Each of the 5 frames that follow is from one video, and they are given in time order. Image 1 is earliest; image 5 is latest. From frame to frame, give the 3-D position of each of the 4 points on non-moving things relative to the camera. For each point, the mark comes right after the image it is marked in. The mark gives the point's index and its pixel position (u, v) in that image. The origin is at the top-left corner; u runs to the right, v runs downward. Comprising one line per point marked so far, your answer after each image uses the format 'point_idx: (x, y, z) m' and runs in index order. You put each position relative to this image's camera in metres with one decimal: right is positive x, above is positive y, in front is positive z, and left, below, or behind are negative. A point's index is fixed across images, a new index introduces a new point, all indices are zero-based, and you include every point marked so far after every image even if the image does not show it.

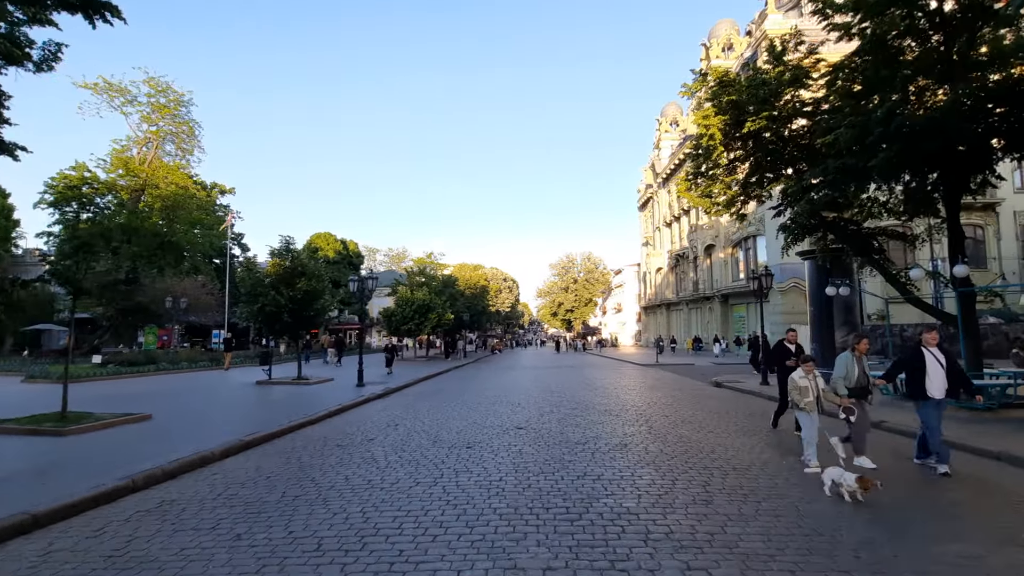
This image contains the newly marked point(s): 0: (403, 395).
0: (-2.8, -2.8, +15.7) m
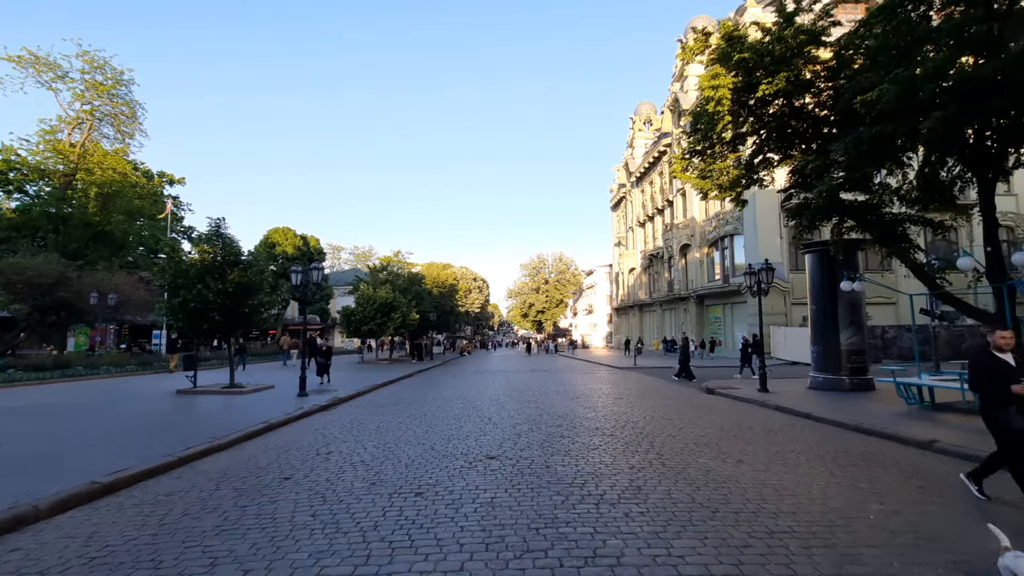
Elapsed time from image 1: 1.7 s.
0: (-3.5, -2.6, +13.3) m
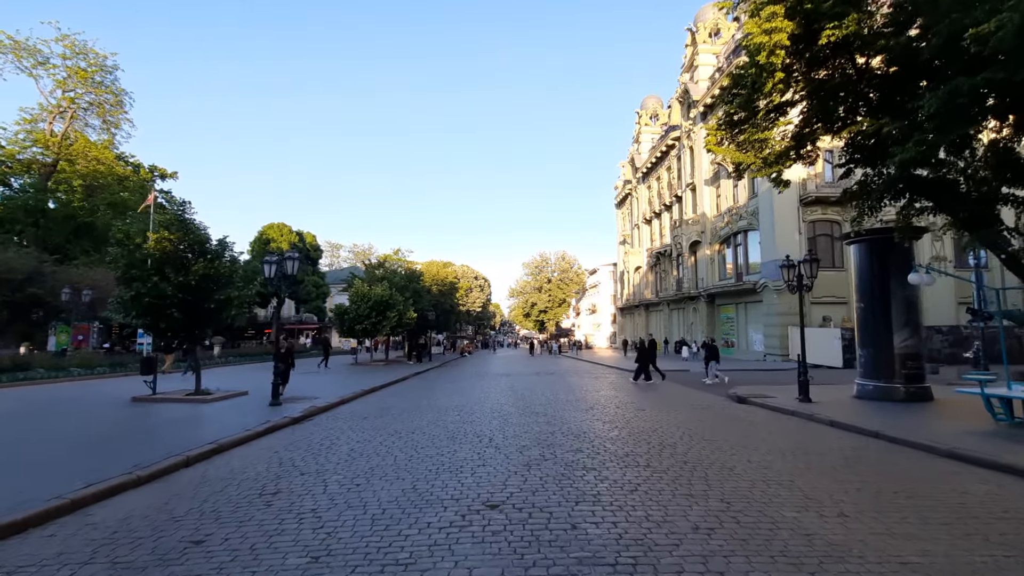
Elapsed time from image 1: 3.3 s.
0: (-3.4, -2.5, +11.3) m
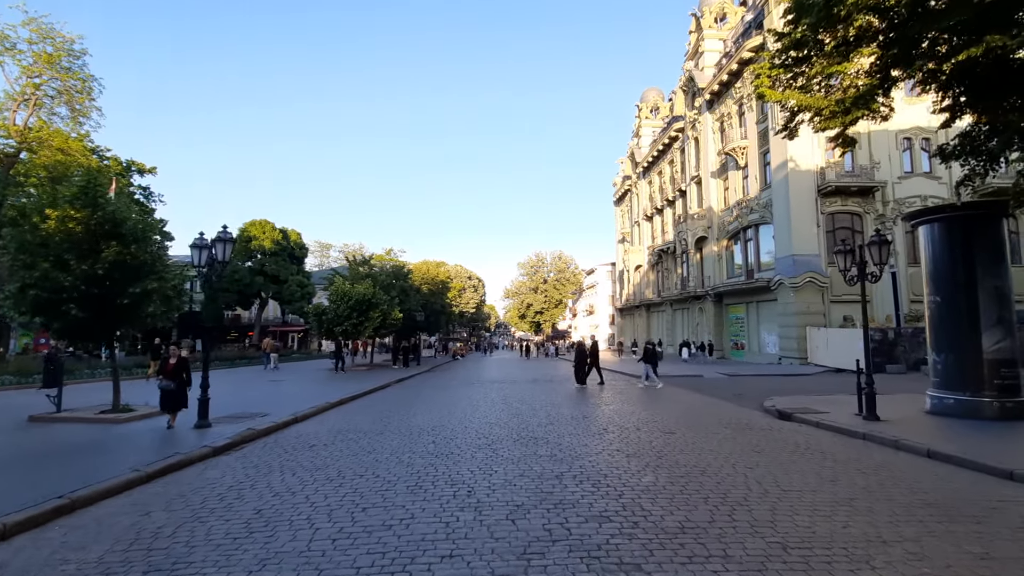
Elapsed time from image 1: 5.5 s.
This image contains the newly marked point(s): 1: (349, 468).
0: (-3.5, -2.3, +8.6) m
1: (-1.9, -2.1, +7.0) m
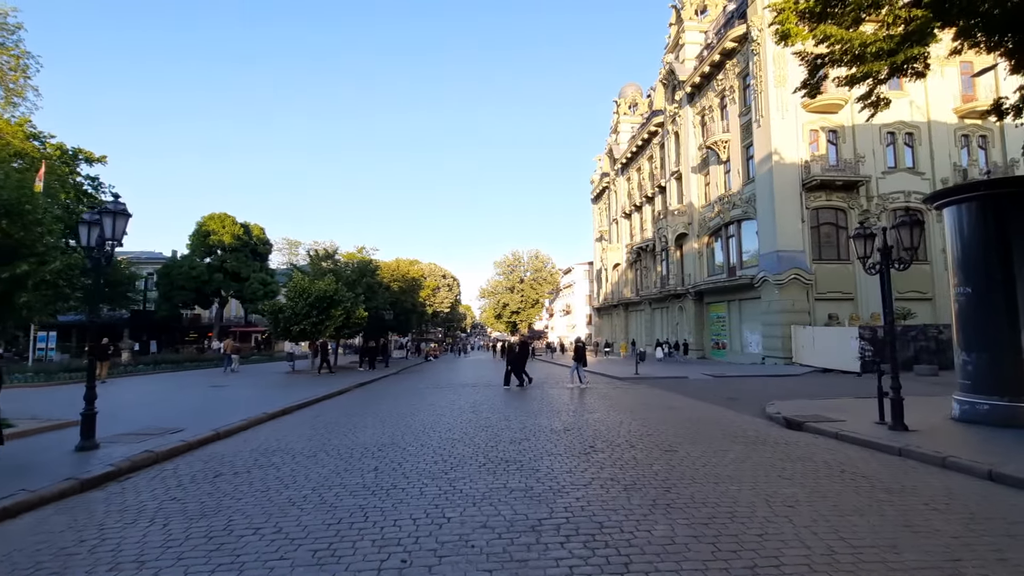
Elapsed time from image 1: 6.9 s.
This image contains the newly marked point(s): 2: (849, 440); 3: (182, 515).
0: (-3.9, -2.1, +6.6) m
1: (-2.2, -1.9, +5.1) m
2: (+5.1, -2.3, +9.2) m
3: (-2.8, -1.9, +5.3) m
